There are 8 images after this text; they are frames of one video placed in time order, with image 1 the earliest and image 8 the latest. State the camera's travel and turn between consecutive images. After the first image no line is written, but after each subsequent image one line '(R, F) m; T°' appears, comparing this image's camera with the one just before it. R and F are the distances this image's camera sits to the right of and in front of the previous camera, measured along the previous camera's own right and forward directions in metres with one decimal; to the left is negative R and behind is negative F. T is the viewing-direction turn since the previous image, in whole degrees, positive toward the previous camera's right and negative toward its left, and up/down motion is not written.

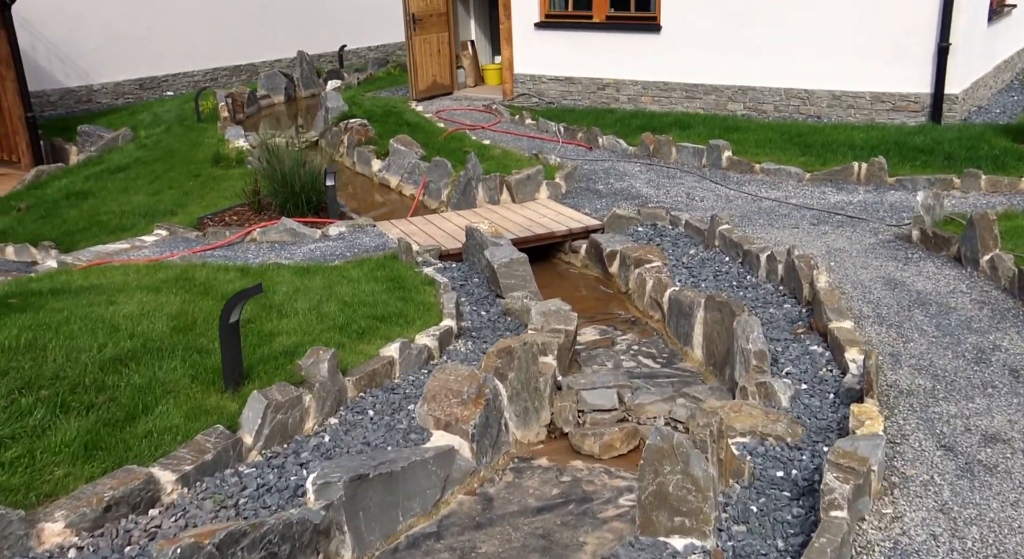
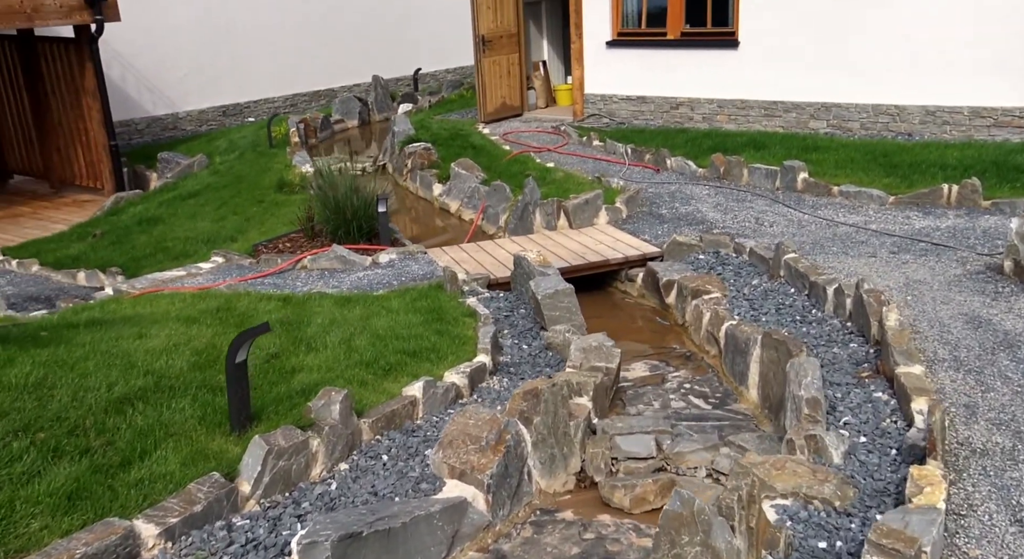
(+0.2, +0.2) m; -6°
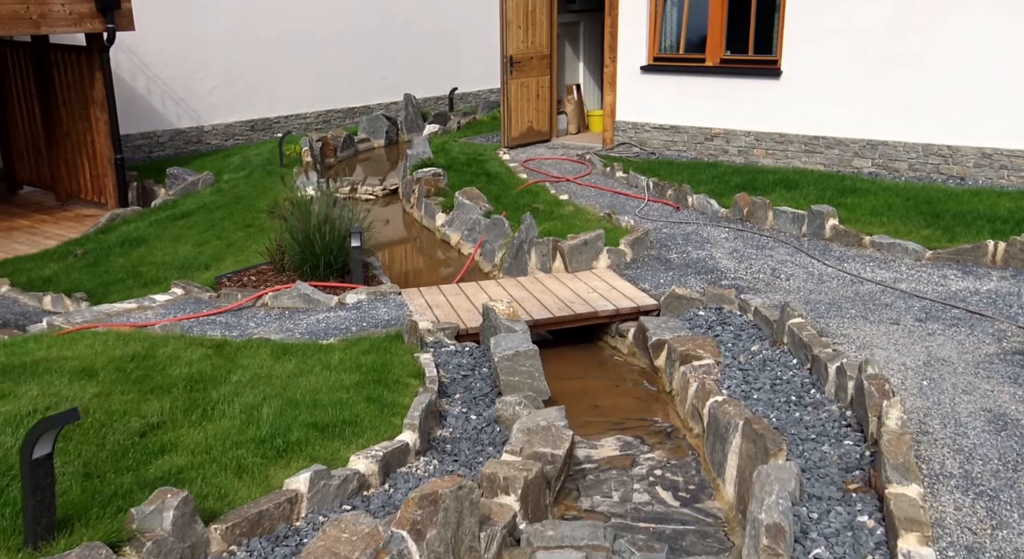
(+0.5, +0.6) m; -4°
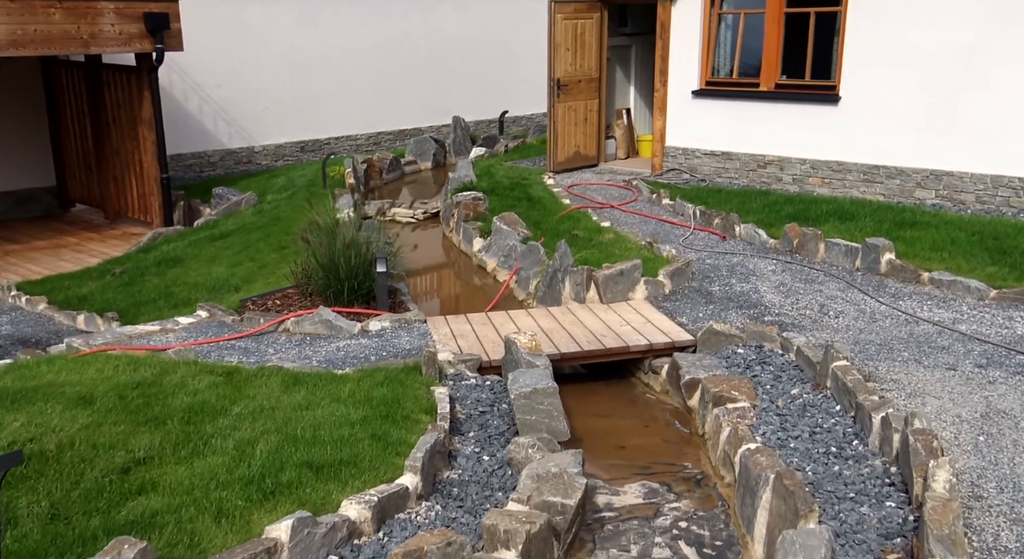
(+0.2, +0.3) m; -4°
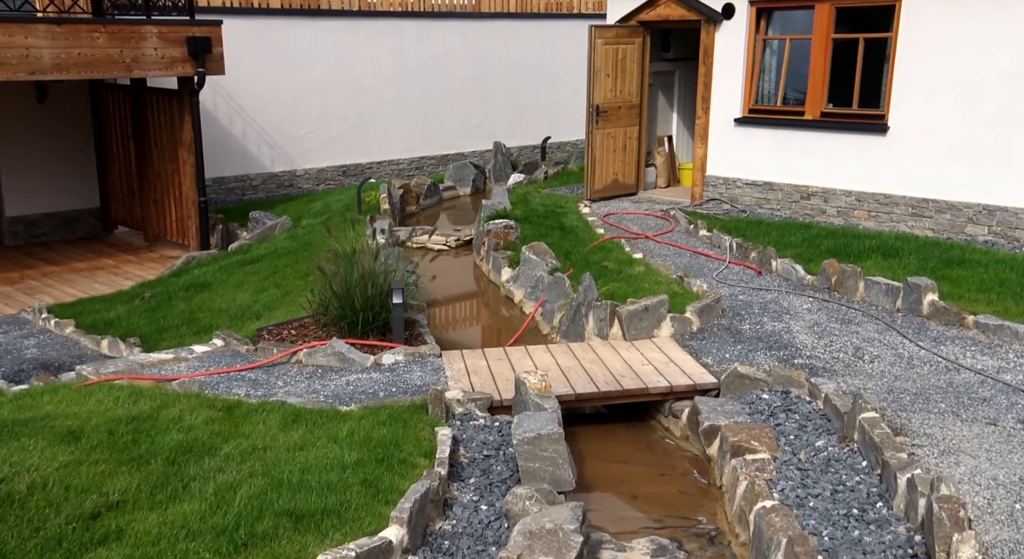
(+0.2, +0.2) m; -3°
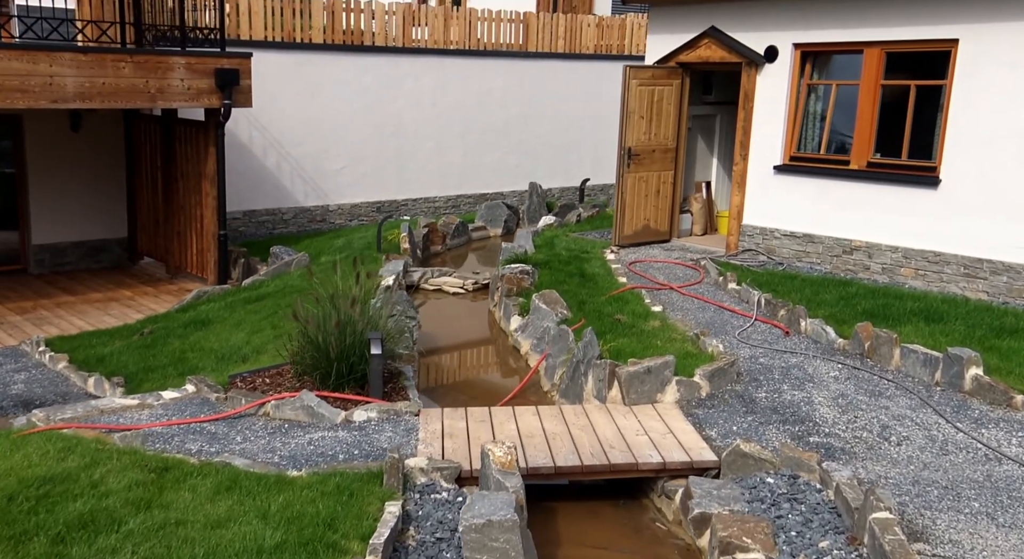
(+0.4, +0.5) m; -4°
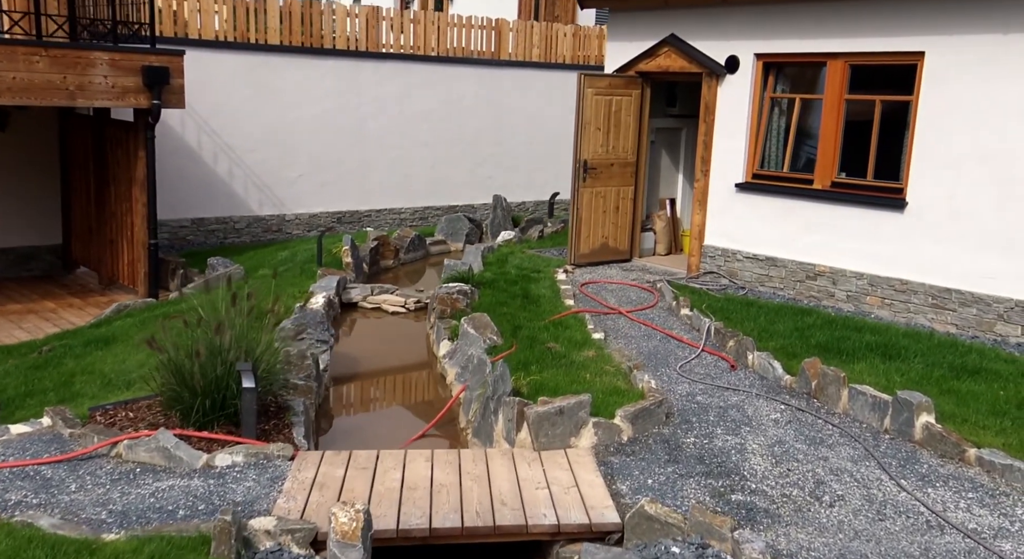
(+0.6, +0.7) m; 0°
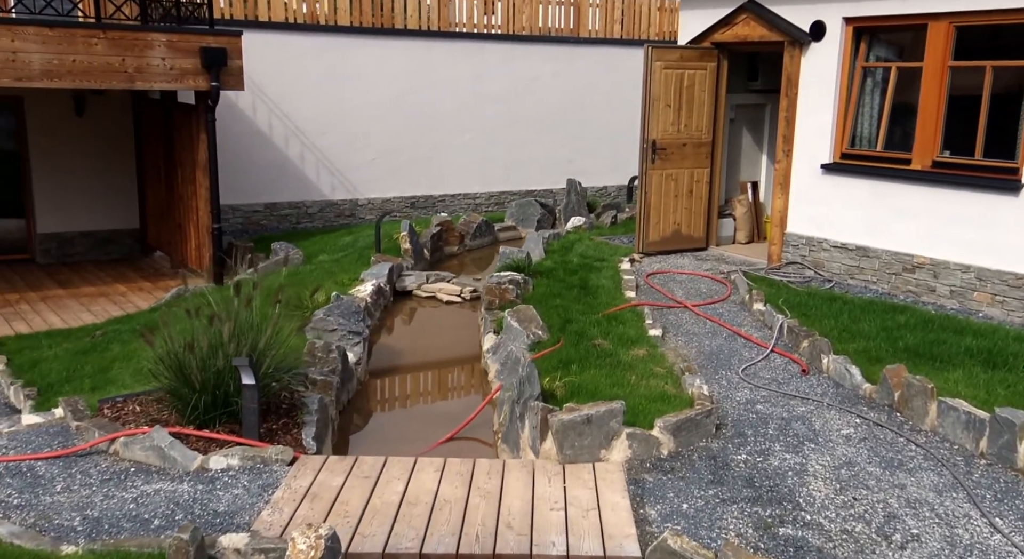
(+0.4, +0.5) m; -7°
